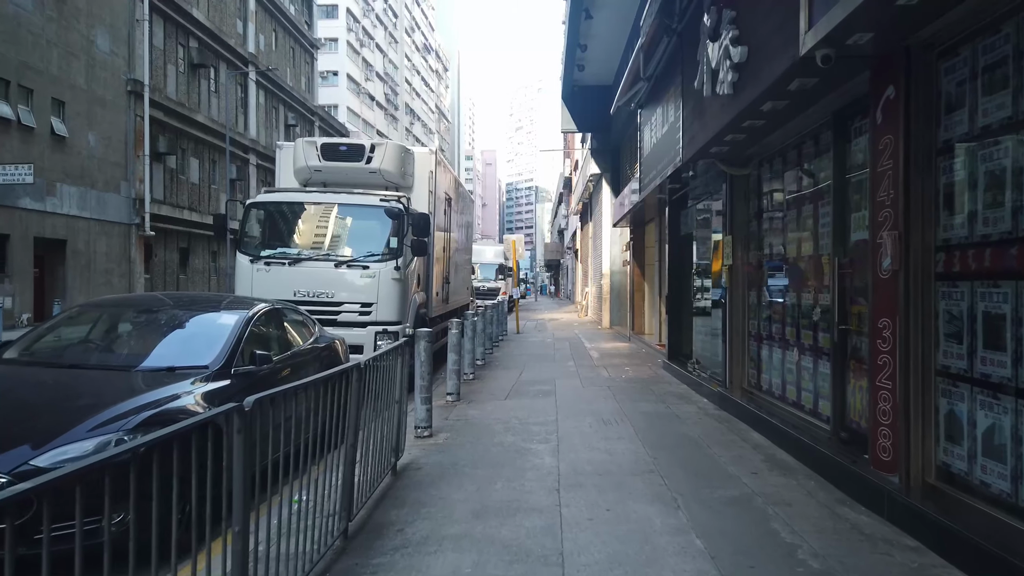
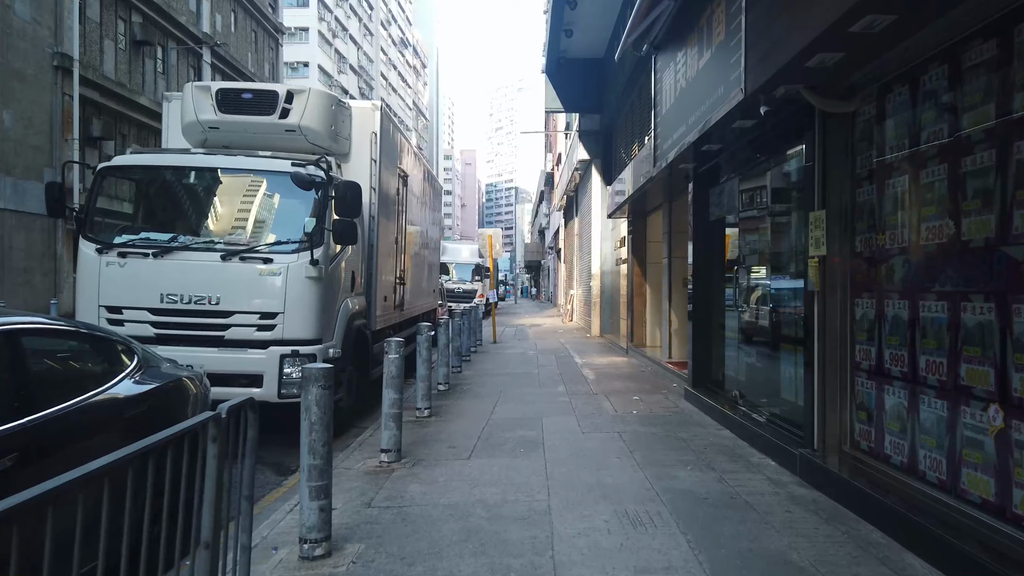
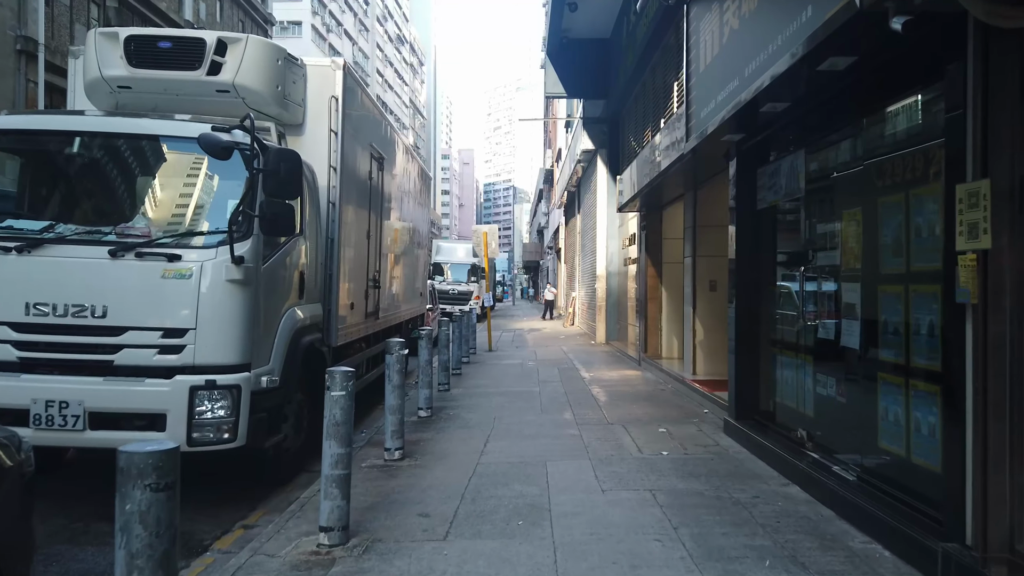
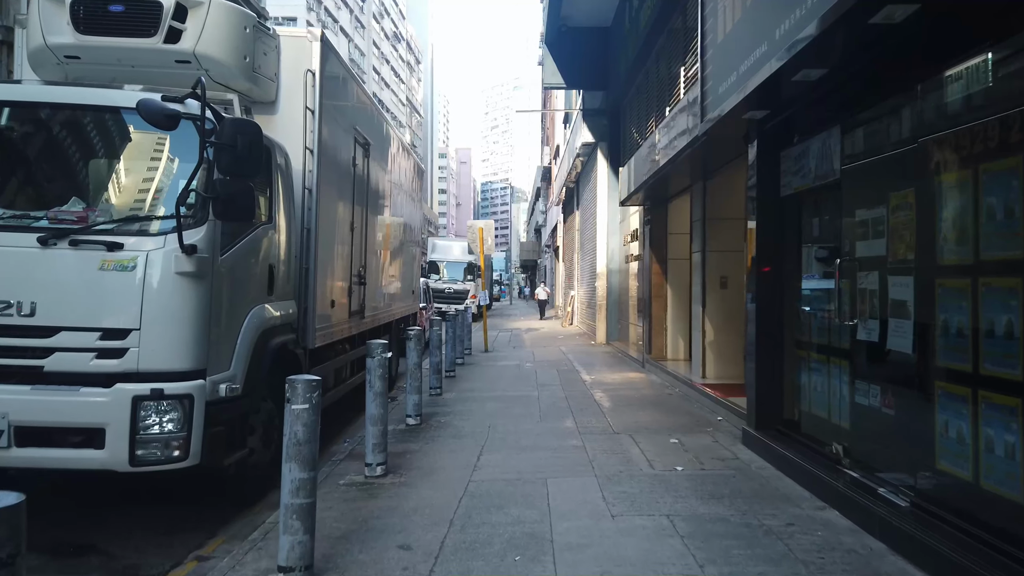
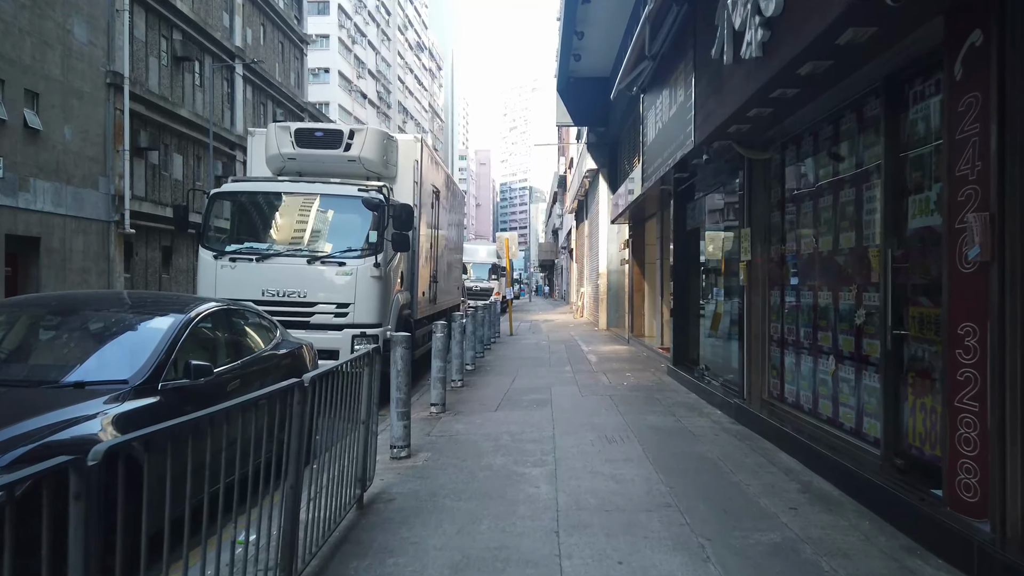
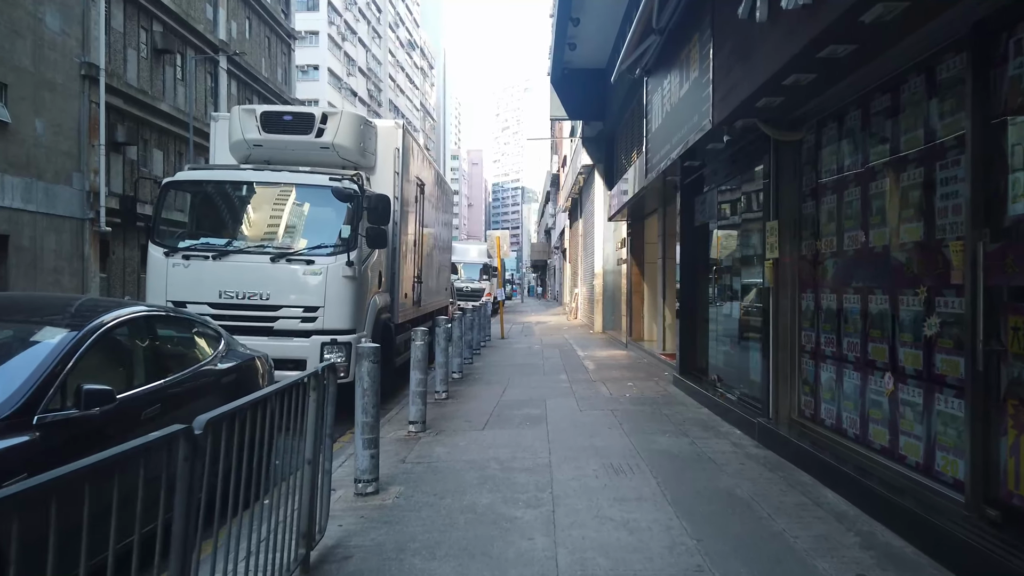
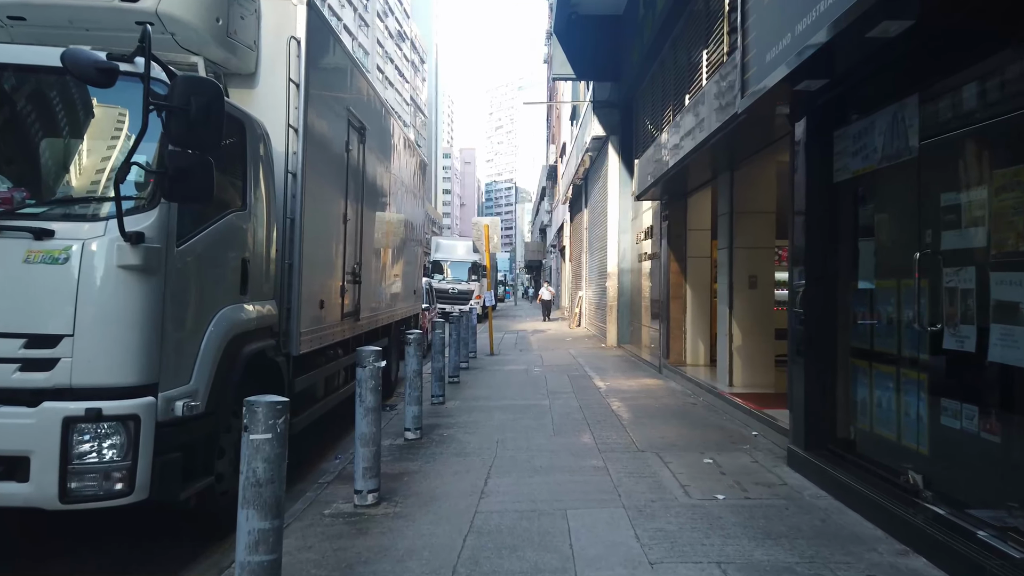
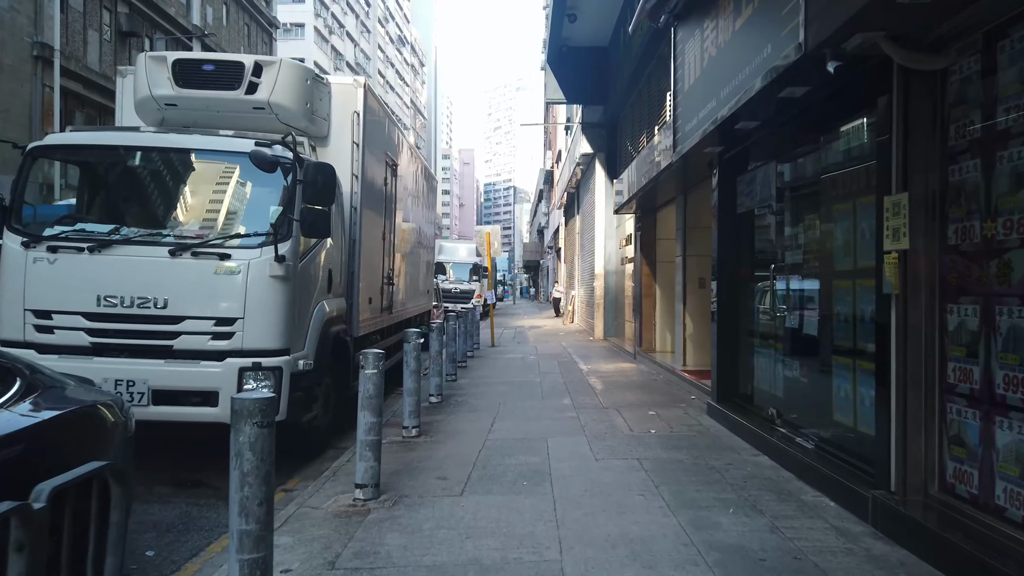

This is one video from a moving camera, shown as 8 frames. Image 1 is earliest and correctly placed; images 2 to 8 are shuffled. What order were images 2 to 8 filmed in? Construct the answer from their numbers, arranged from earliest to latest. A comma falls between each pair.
5, 6, 2, 8, 3, 4, 7
